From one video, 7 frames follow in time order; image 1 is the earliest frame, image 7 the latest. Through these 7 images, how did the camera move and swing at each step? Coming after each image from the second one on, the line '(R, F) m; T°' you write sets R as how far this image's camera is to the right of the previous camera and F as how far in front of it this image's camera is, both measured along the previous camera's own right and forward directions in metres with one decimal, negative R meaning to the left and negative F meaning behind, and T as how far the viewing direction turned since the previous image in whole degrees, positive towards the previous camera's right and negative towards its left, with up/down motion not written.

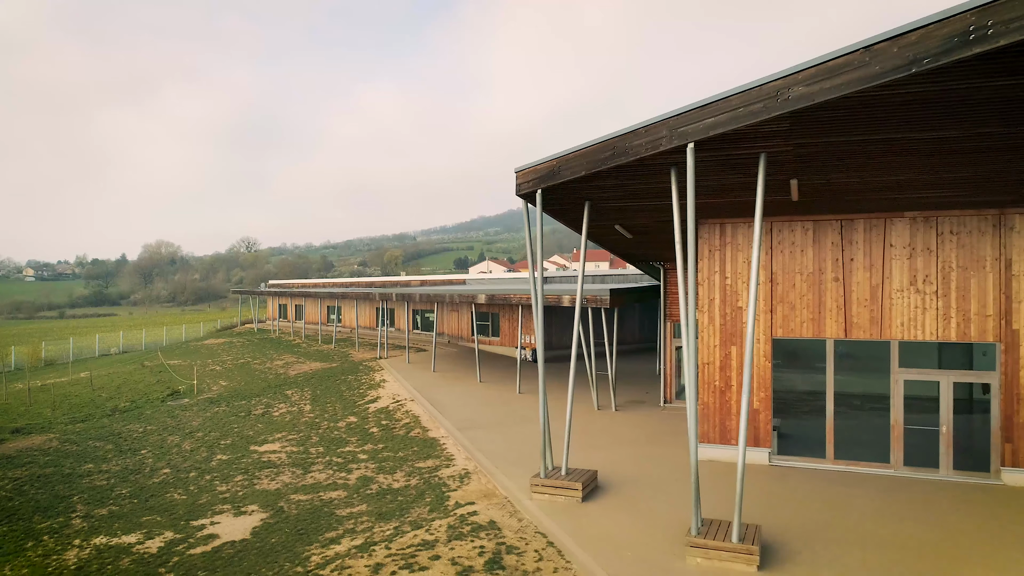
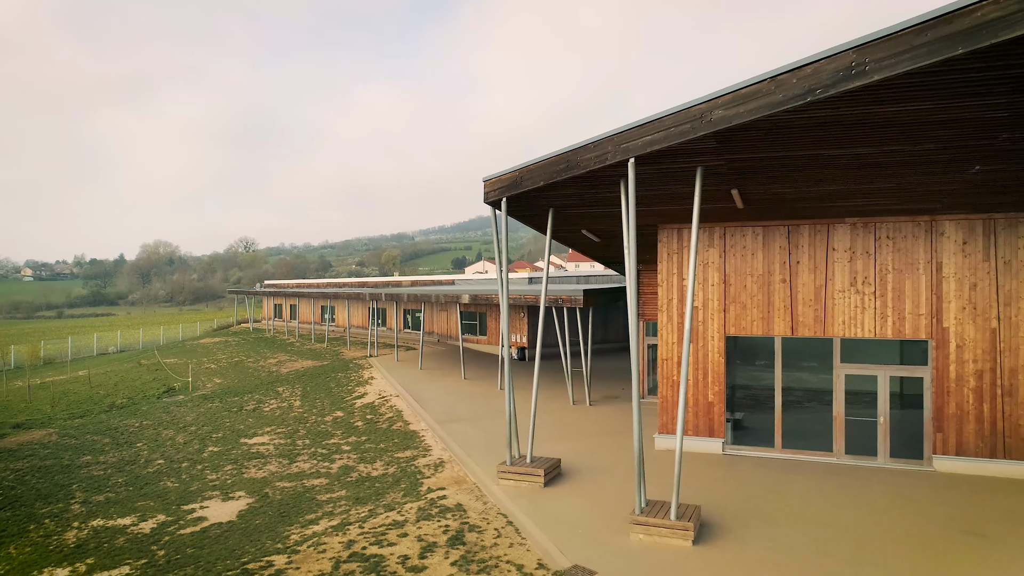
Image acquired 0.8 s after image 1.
(+0.5, -0.6) m; 0°
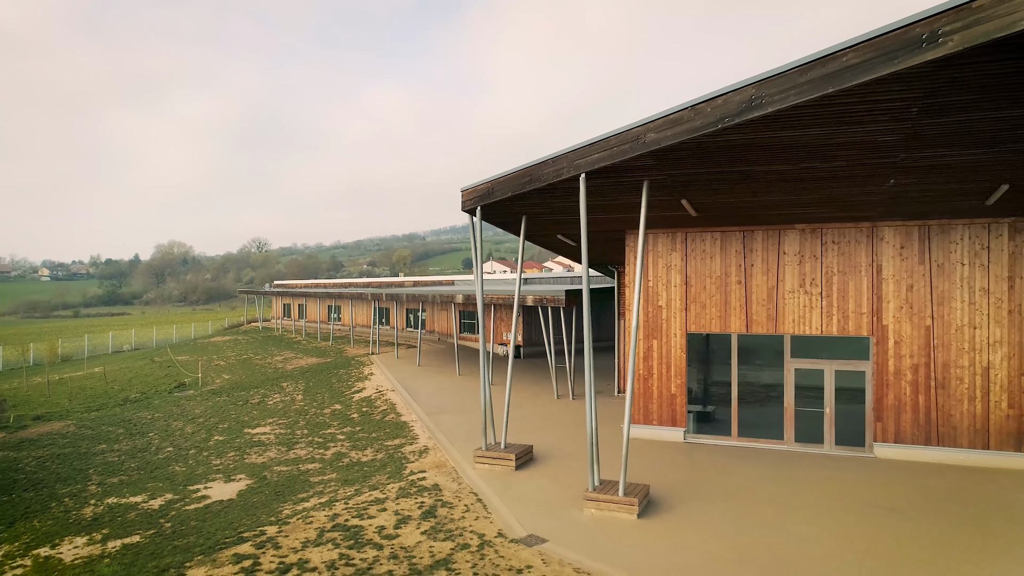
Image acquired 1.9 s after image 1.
(+0.6, -0.8) m; -1°
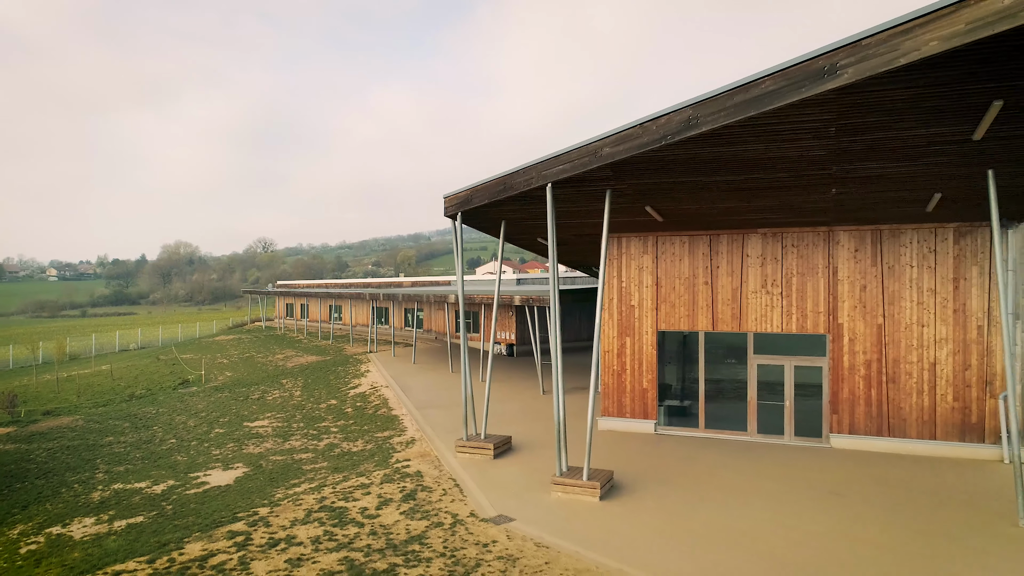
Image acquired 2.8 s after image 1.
(+0.5, -0.7) m; 0°
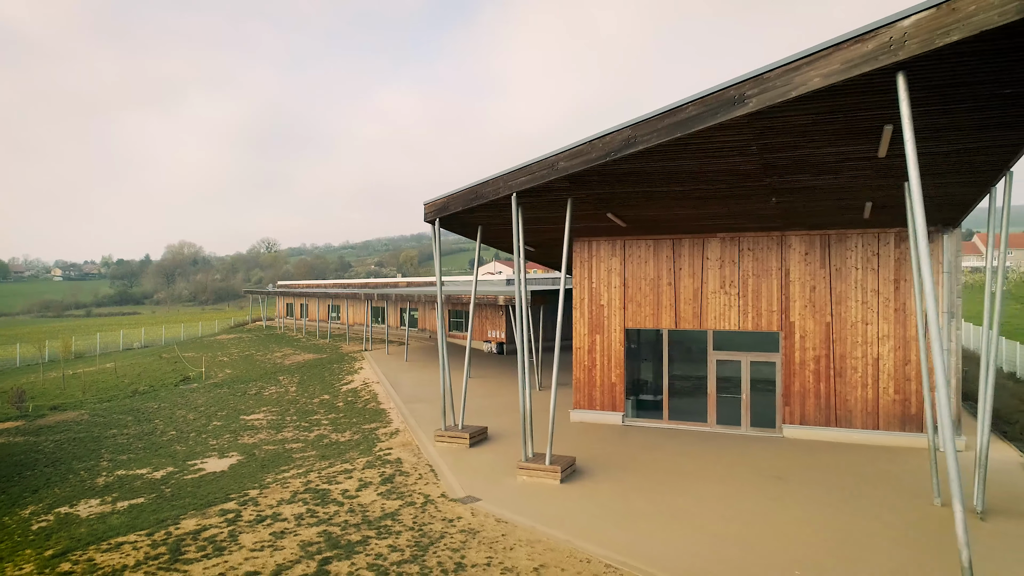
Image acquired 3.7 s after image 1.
(+0.5, -0.8) m; 0°
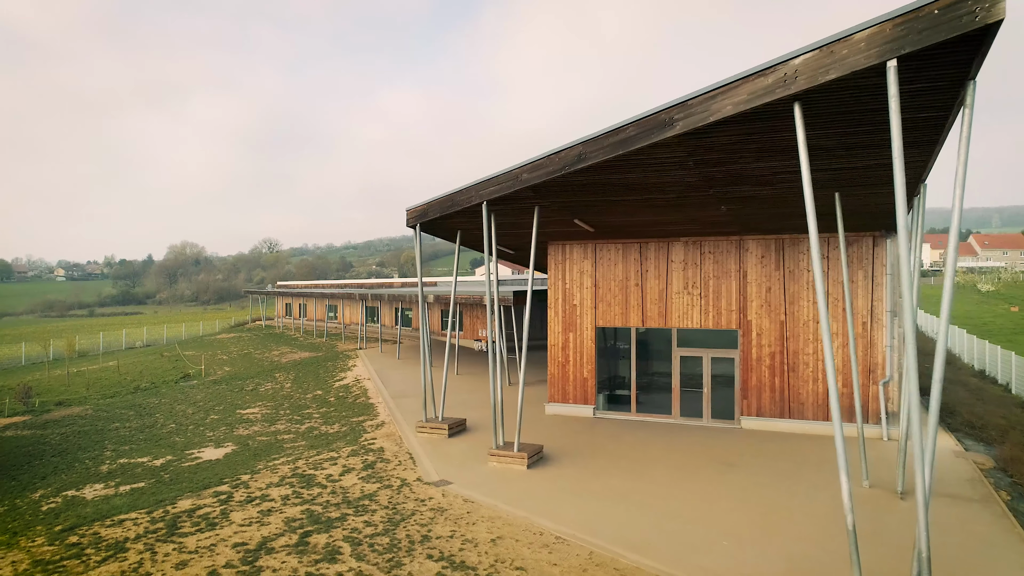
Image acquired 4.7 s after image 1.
(+0.5, -0.8) m; 0°
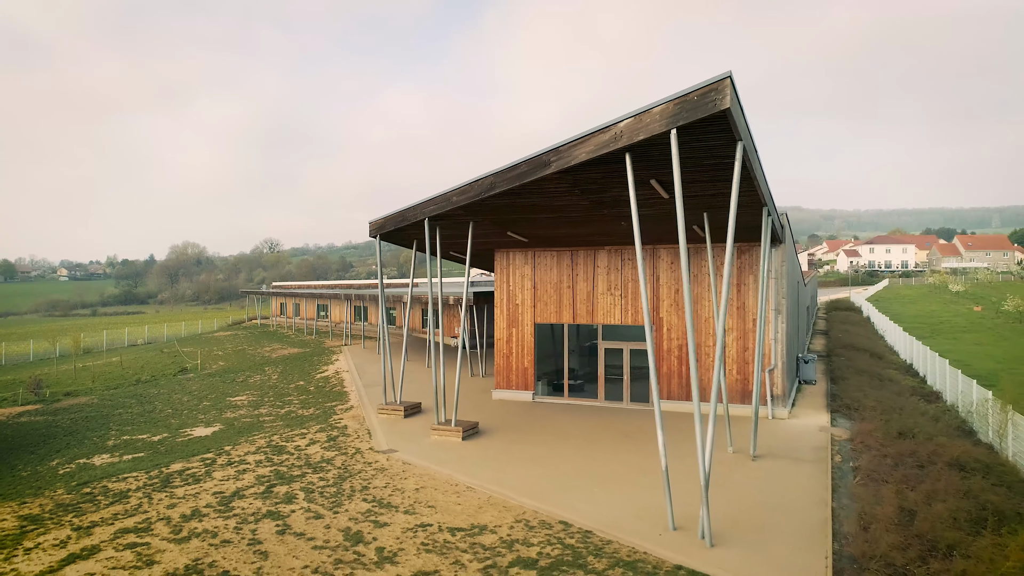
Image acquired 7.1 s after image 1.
(+1.3, -1.9) m; 0°
